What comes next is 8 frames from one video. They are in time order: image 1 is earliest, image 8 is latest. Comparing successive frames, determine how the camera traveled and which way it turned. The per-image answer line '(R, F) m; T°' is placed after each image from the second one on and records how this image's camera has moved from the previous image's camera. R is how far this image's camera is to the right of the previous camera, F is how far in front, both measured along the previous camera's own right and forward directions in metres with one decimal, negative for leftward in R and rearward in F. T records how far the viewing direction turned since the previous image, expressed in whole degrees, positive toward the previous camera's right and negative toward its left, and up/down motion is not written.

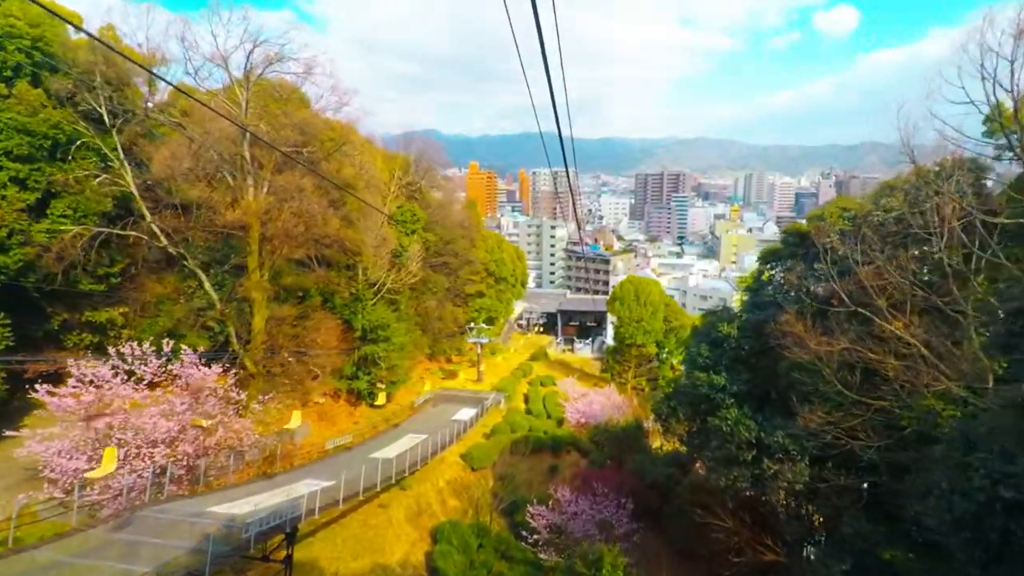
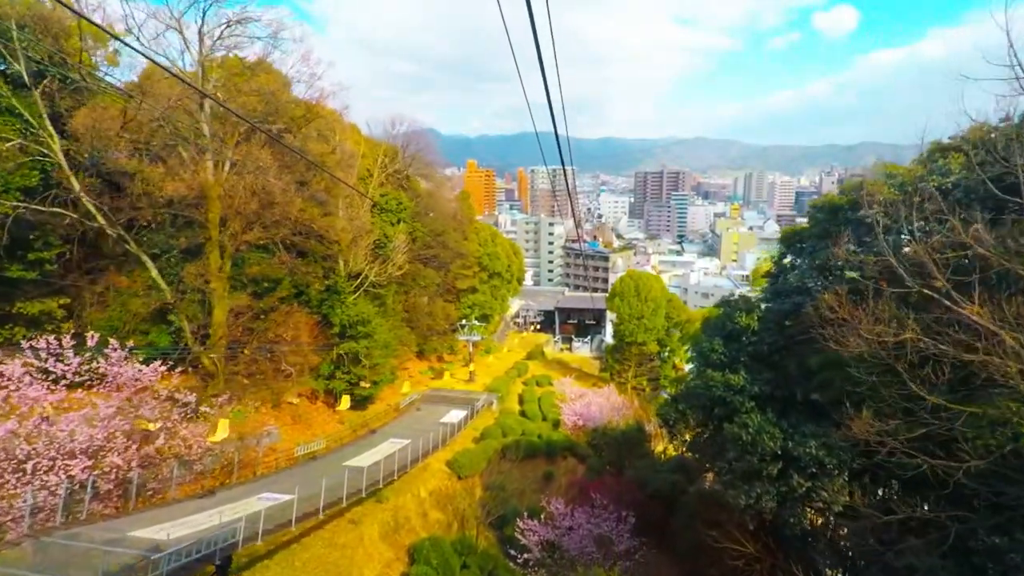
(+0.2, +1.2) m; 0°
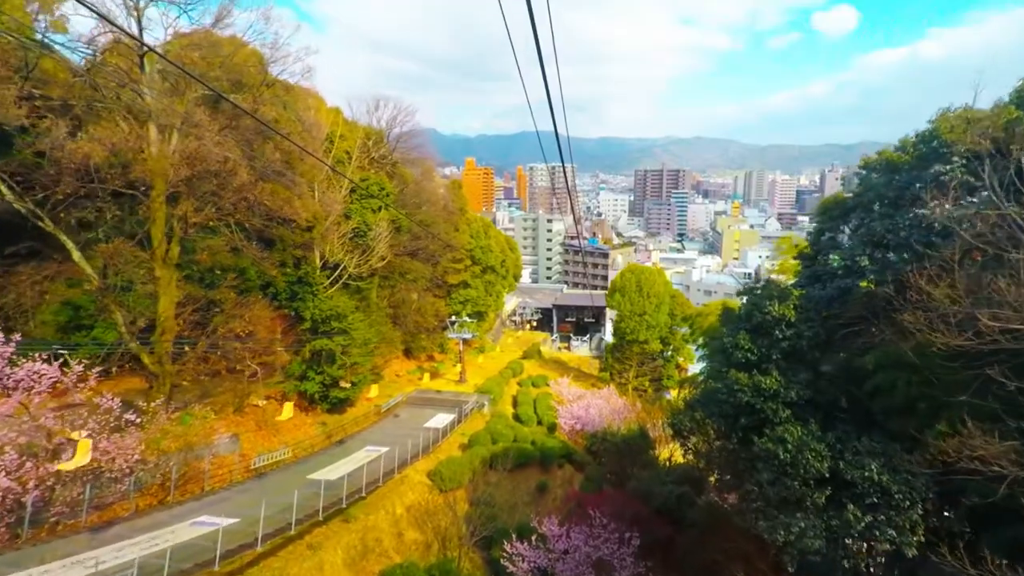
(+0.2, +1.4) m; 0°
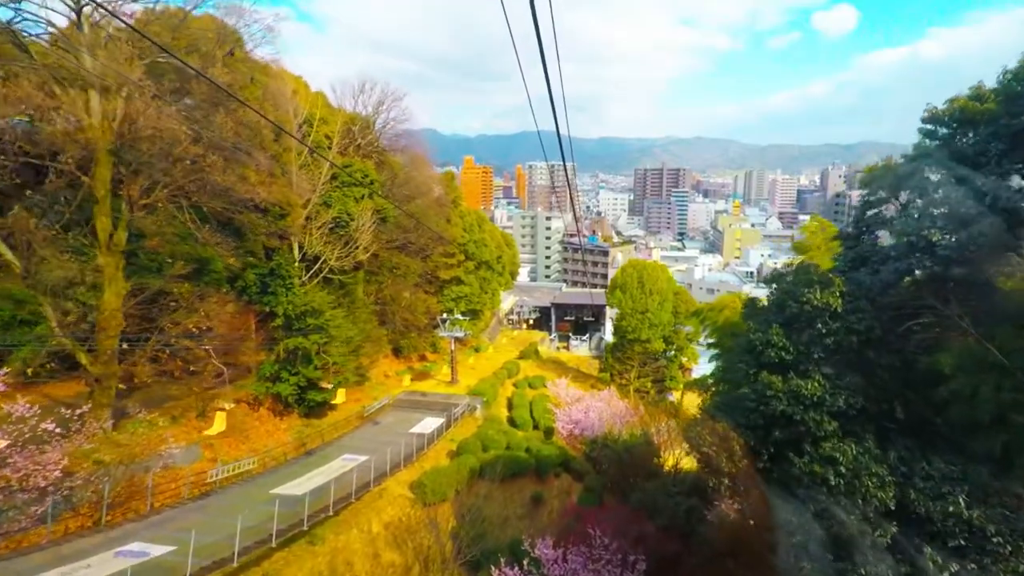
(+0.2, +1.1) m; 0°
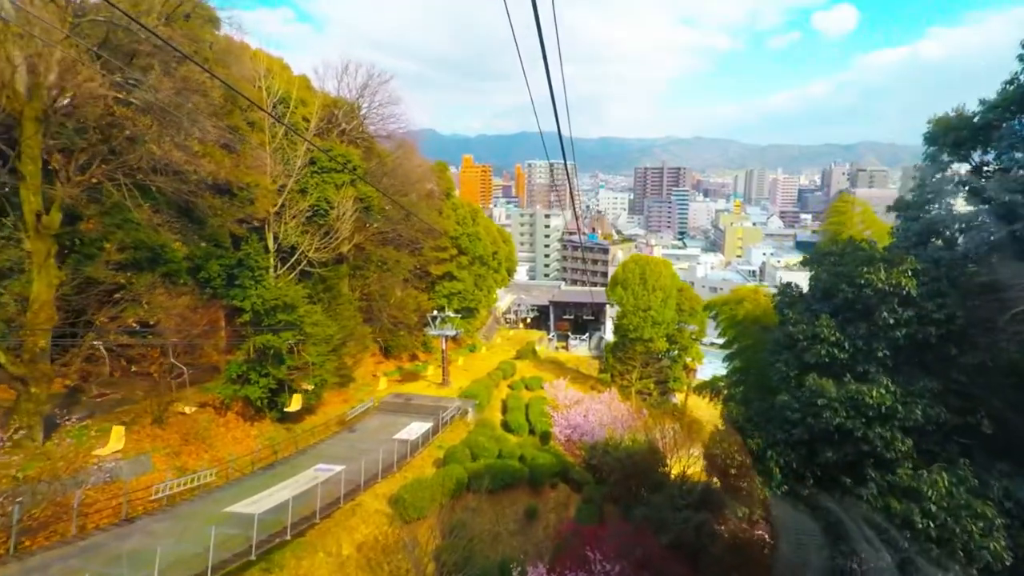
(+0.2, +1.1) m; 0°
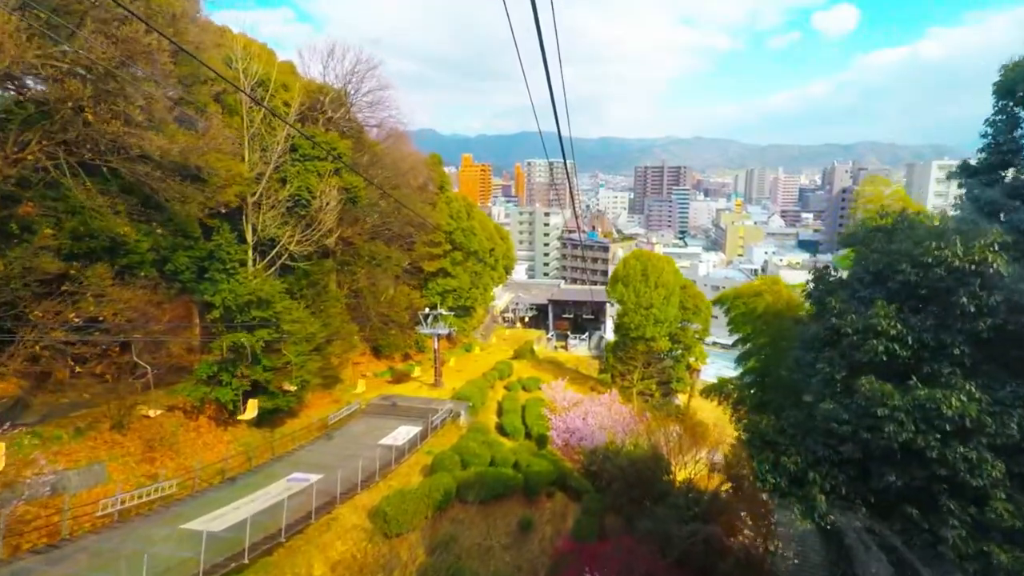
(+0.1, +0.8) m; 0°
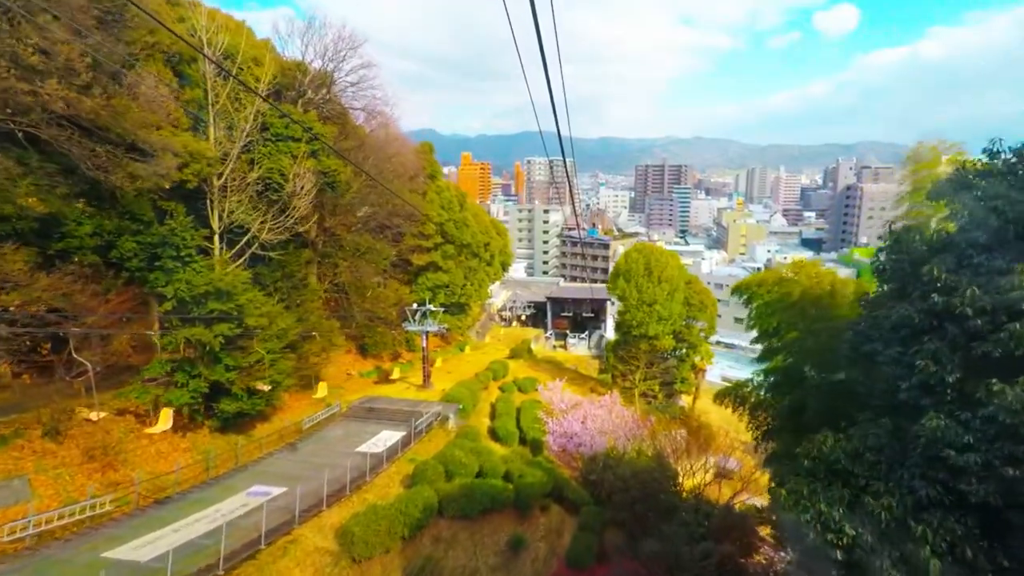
(+0.2, +1.1) m; 0°
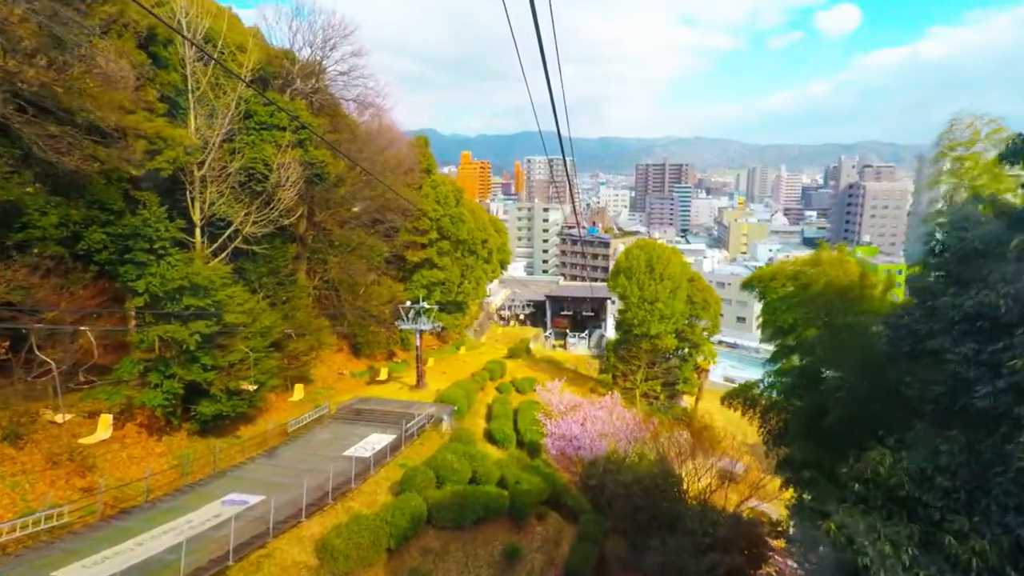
(+0.1, +0.5) m; 0°
